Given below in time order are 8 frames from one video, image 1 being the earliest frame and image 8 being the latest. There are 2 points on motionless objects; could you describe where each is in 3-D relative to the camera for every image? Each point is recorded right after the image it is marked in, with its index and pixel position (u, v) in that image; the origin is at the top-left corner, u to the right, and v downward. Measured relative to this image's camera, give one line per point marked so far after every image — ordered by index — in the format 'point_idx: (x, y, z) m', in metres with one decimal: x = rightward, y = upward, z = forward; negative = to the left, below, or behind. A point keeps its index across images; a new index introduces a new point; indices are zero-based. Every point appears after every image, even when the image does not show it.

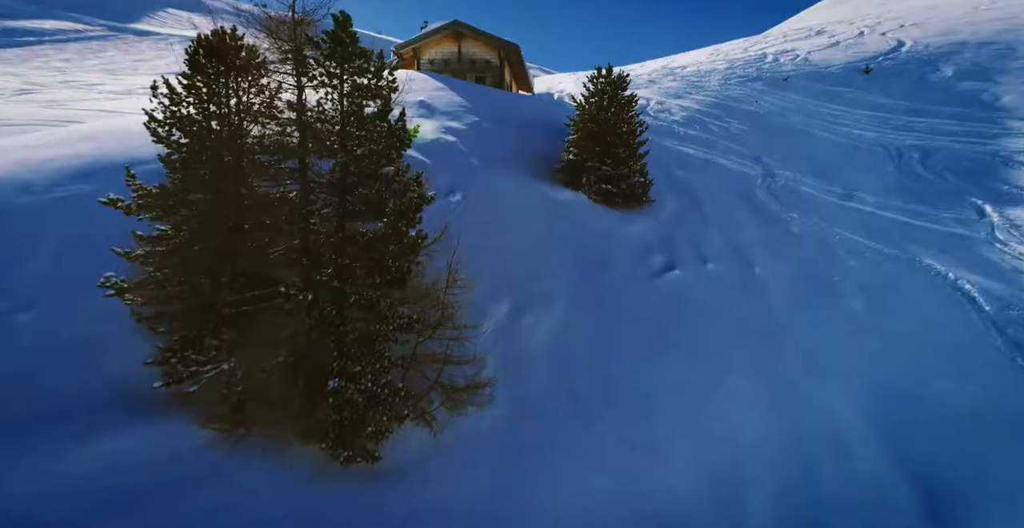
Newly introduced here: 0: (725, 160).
0: (+6.9, +3.3, +15.8) m
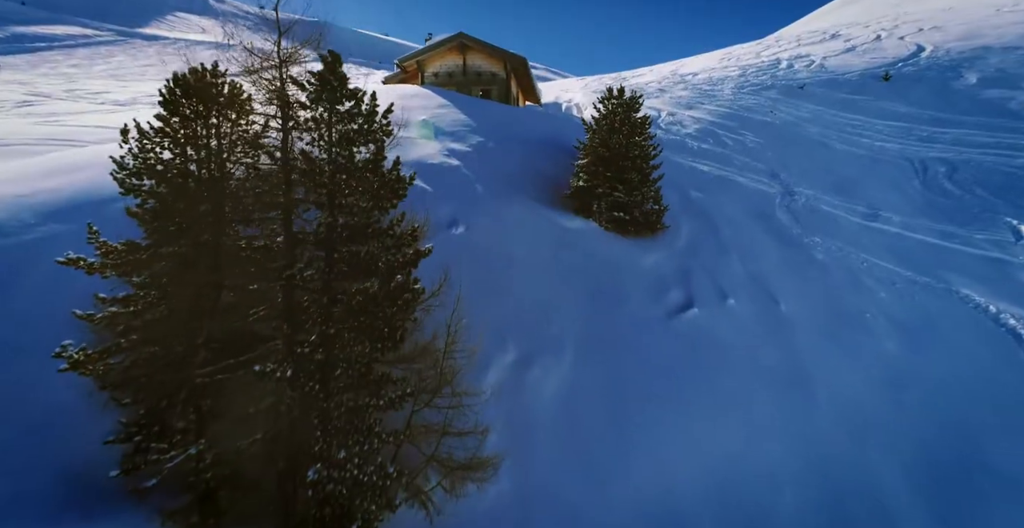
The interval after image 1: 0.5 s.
0: (+7.1, +2.7, +15.1) m
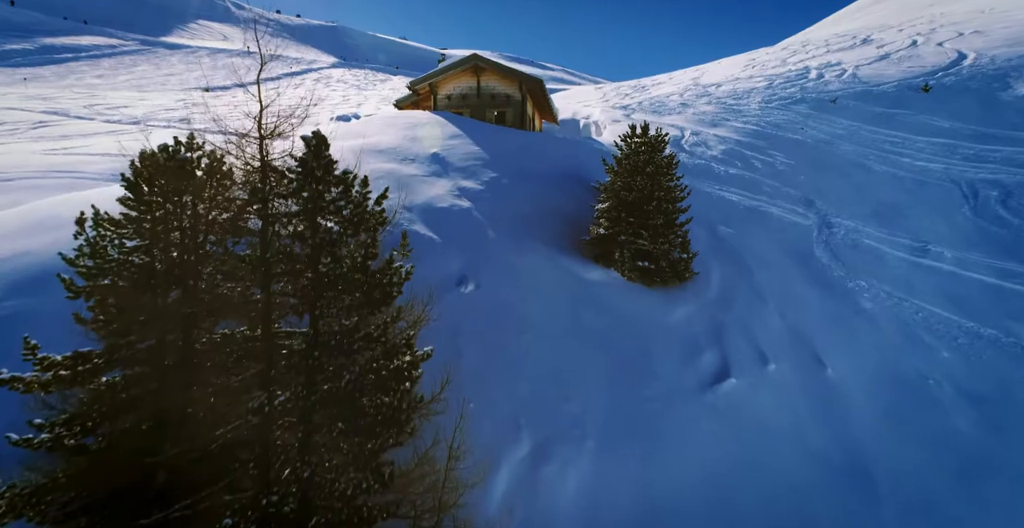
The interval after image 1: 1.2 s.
0: (+7.5, +1.6, +14.0) m
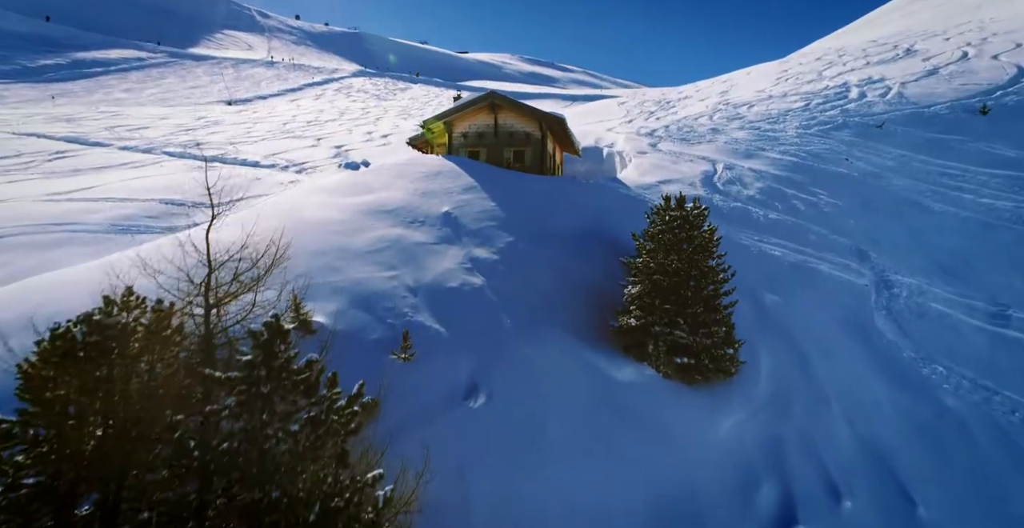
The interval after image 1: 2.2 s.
0: (+8.0, 0.0, +12.5) m
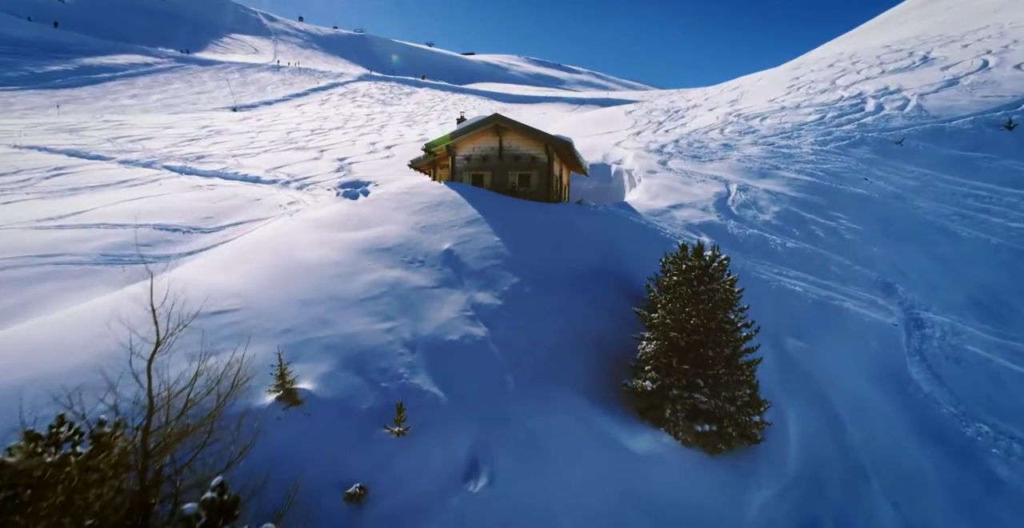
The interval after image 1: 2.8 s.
0: (+8.1, -0.8, +11.8) m
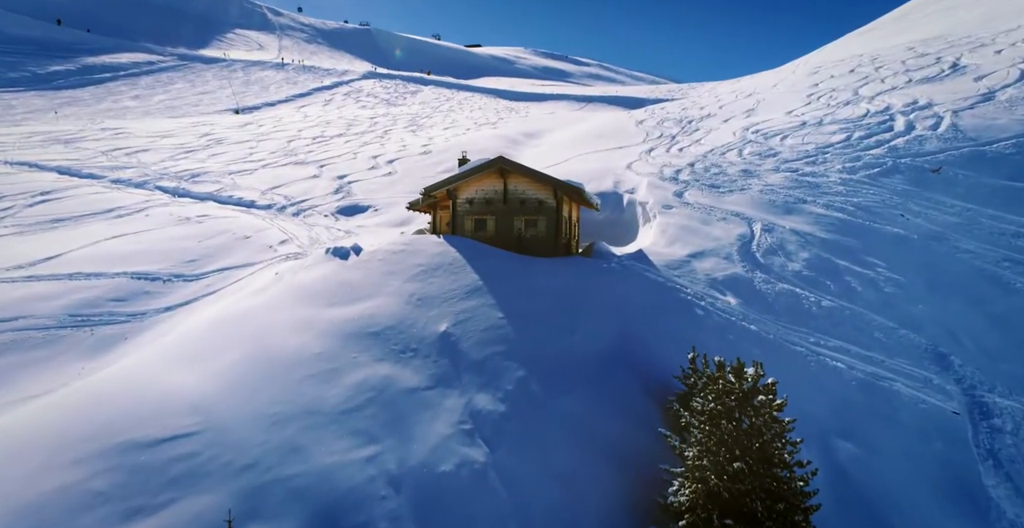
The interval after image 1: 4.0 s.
0: (+8.2, -2.4, +10.4) m
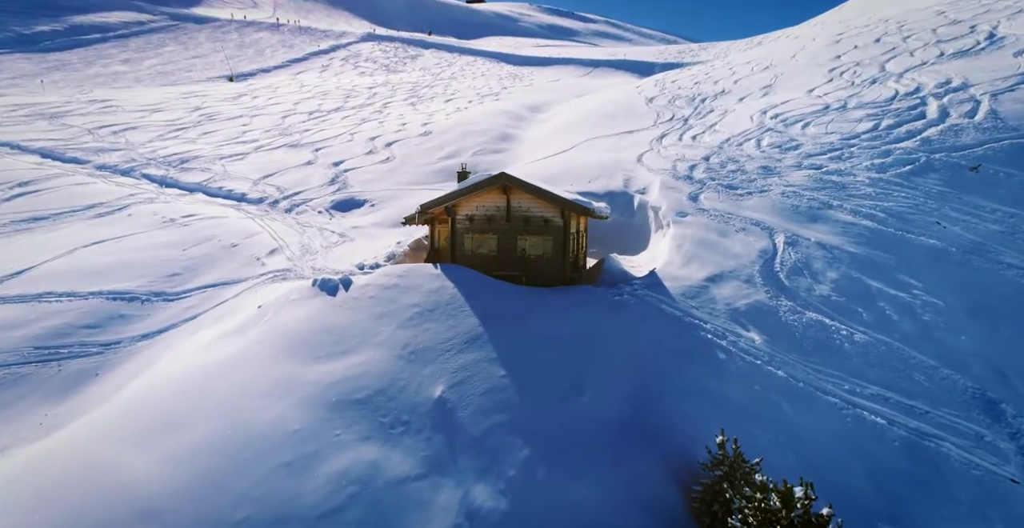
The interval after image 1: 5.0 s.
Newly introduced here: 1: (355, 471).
0: (+8.2, -3.3, +9.5) m
1: (-2.2, -3.1, +7.3) m
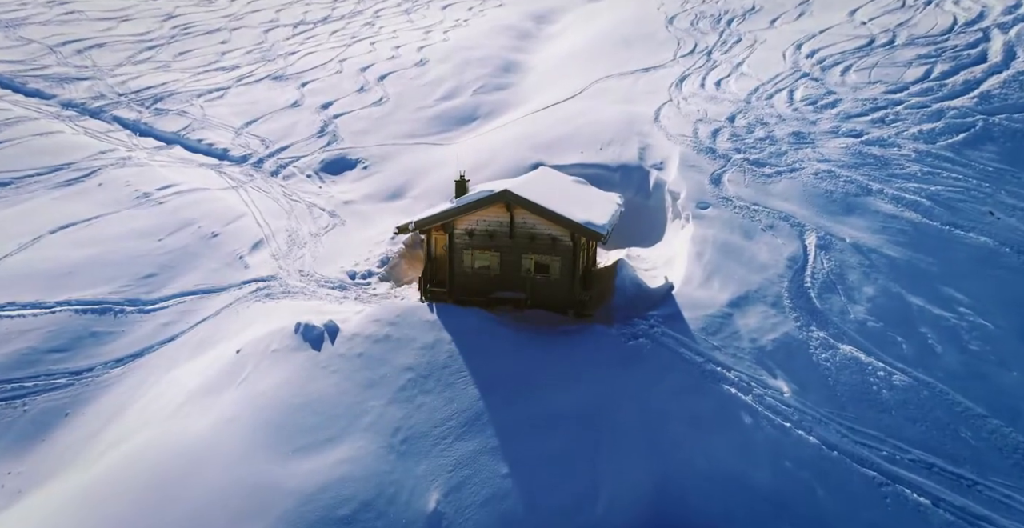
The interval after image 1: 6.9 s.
0: (+8.3, -4.6, +8.9) m
1: (-2.2, -4.7, +6.7) m
